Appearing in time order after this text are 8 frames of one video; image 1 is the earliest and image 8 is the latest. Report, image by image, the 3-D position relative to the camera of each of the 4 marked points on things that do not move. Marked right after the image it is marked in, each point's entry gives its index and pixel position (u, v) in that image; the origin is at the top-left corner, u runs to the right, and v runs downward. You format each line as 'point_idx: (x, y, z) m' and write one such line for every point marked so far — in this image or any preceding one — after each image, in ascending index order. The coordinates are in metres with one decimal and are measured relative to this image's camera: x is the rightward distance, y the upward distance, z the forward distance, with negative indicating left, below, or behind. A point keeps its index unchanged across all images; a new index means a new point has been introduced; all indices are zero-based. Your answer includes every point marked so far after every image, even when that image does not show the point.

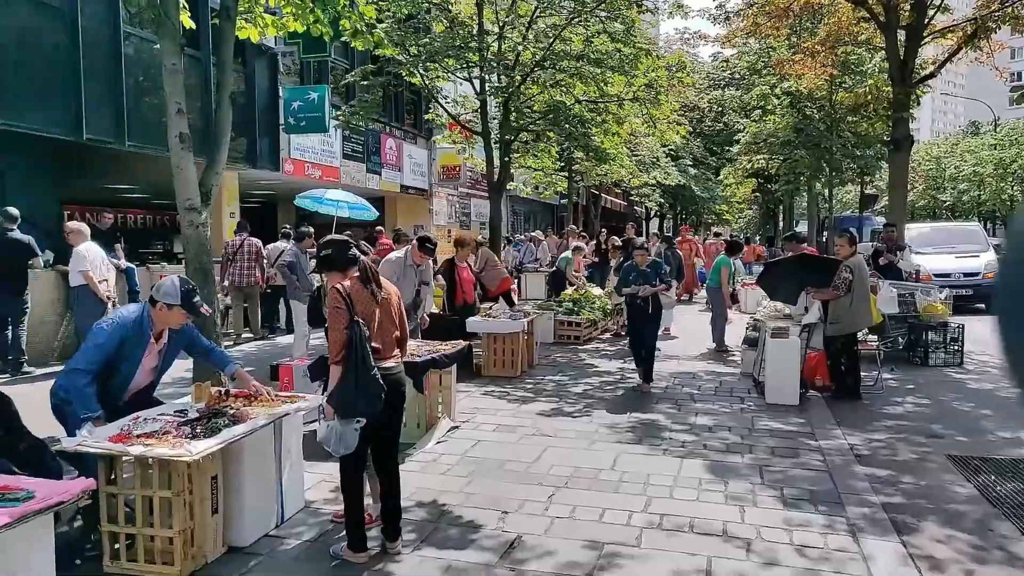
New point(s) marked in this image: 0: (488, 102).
0: (-0.4, +3.6, +14.5) m
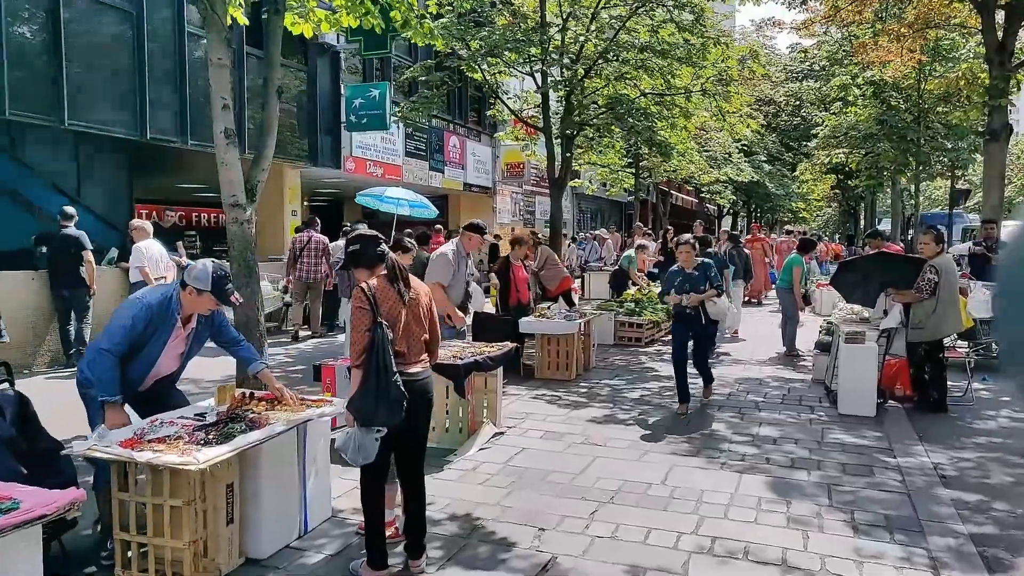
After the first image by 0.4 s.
0: (+0.7, +3.6, +14.1) m
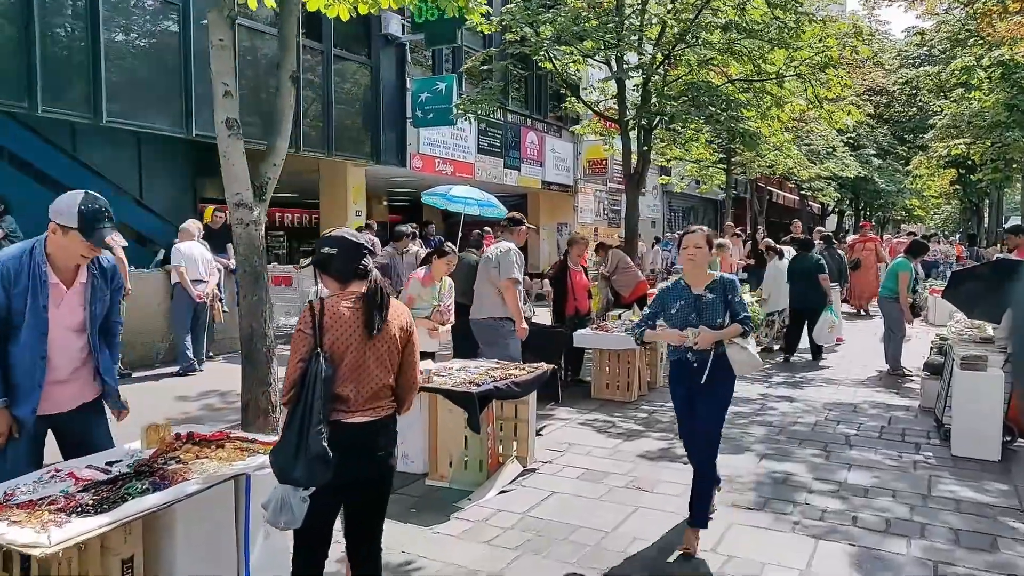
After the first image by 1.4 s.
0: (+2.0, +3.5, +13.1) m
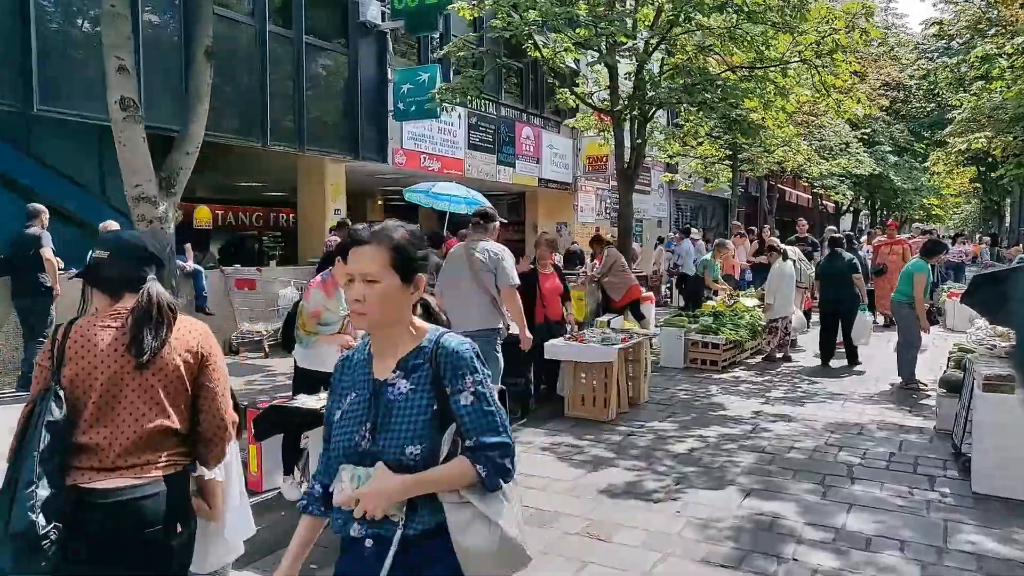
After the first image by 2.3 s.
0: (+1.8, +3.5, +12.2) m
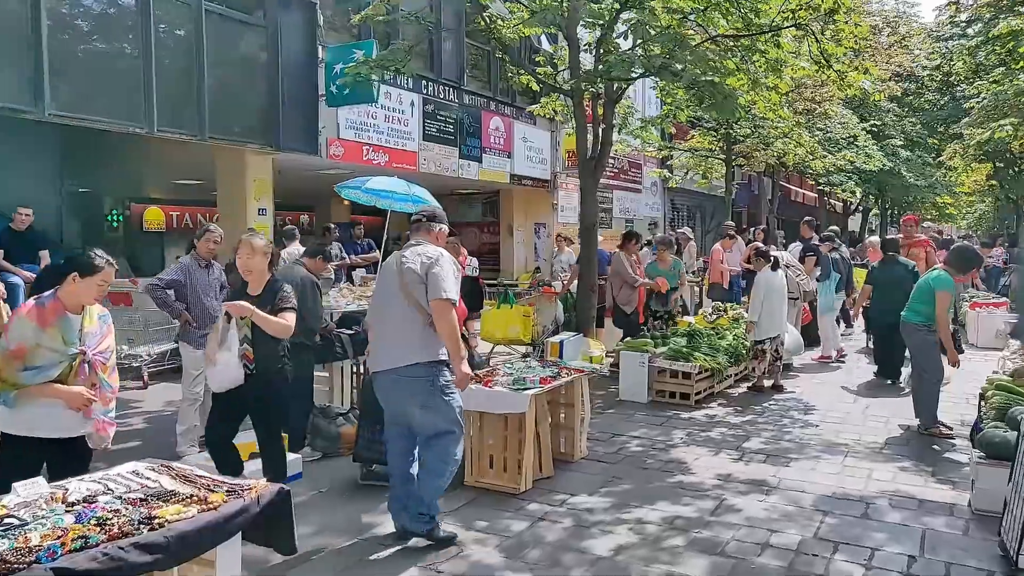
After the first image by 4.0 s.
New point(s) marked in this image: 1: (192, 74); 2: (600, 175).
0: (+1.0, +3.3, +10.4) m
1: (-4.3, +2.8, +9.9) m
2: (+1.2, +1.5, +10.0) m
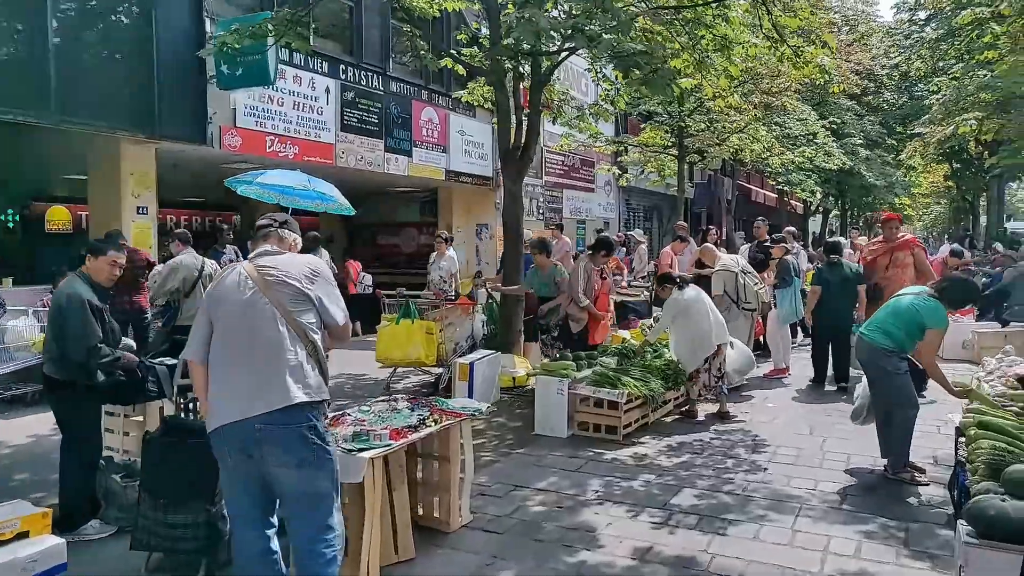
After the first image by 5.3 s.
0: (-0.1, +3.2, +9.1) m
1: (-5.3, +2.7, +8.4) m
2: (+0.2, +1.4, +8.7) m
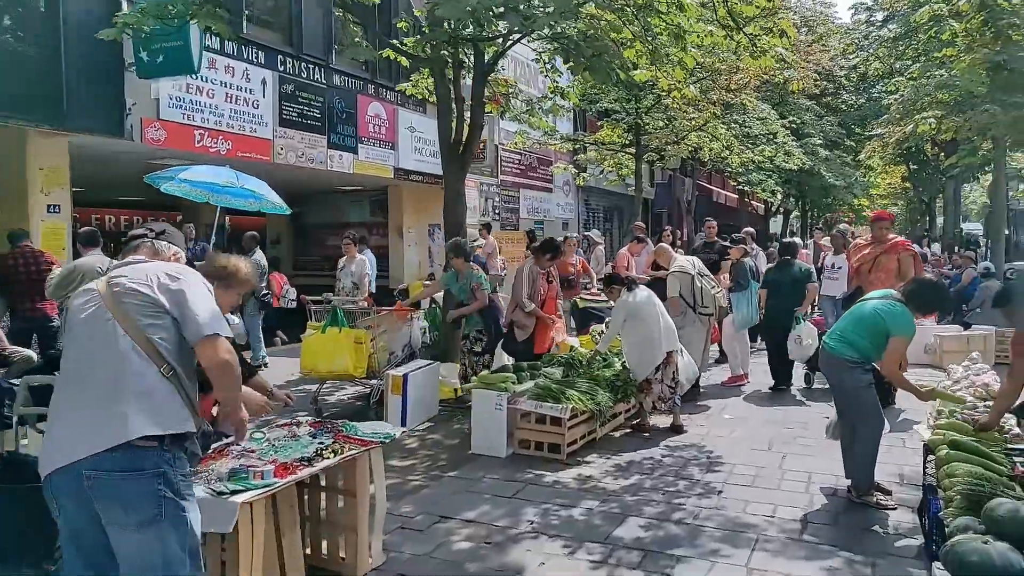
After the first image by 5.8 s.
0: (-0.7, +3.2, +8.5) m
1: (-5.9, +2.6, +7.6) m
2: (-0.5, +1.3, +8.1) m
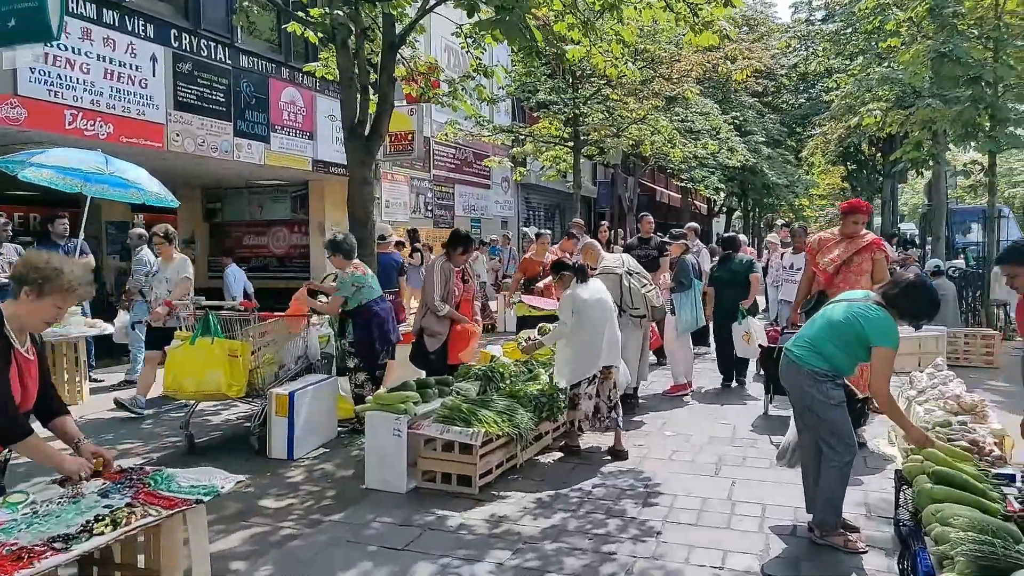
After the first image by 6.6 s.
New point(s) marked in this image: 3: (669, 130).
0: (-1.6, +3.2, +7.5) m
1: (-6.7, +2.6, +6.2) m
2: (-1.3, +1.3, +7.1) m
3: (+3.2, +3.2, +15.0) m
